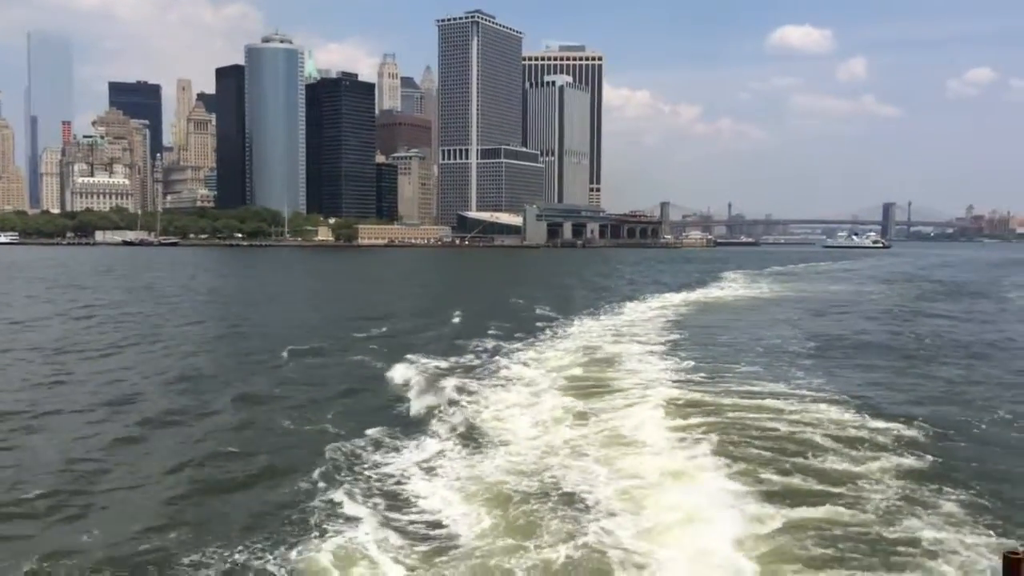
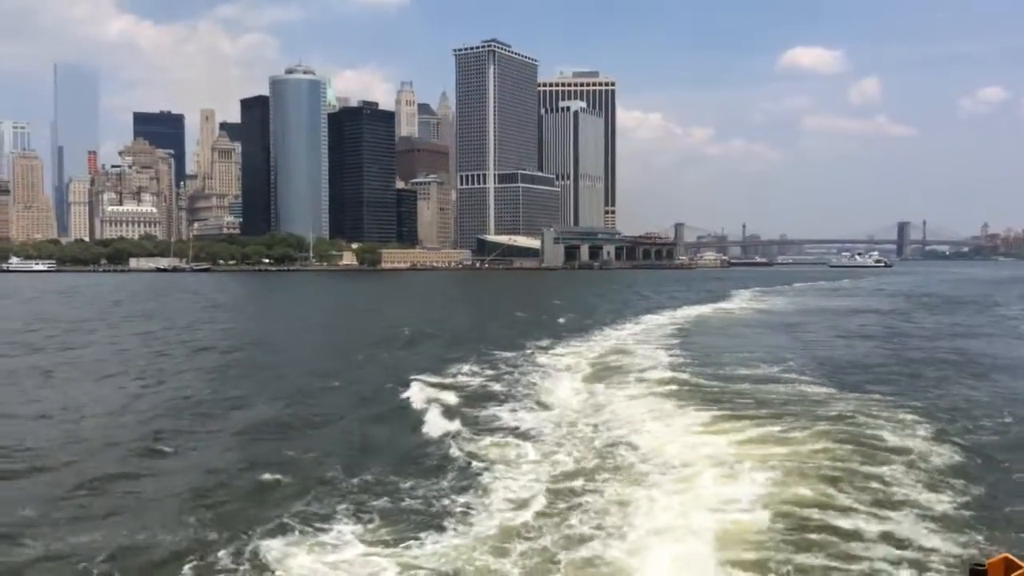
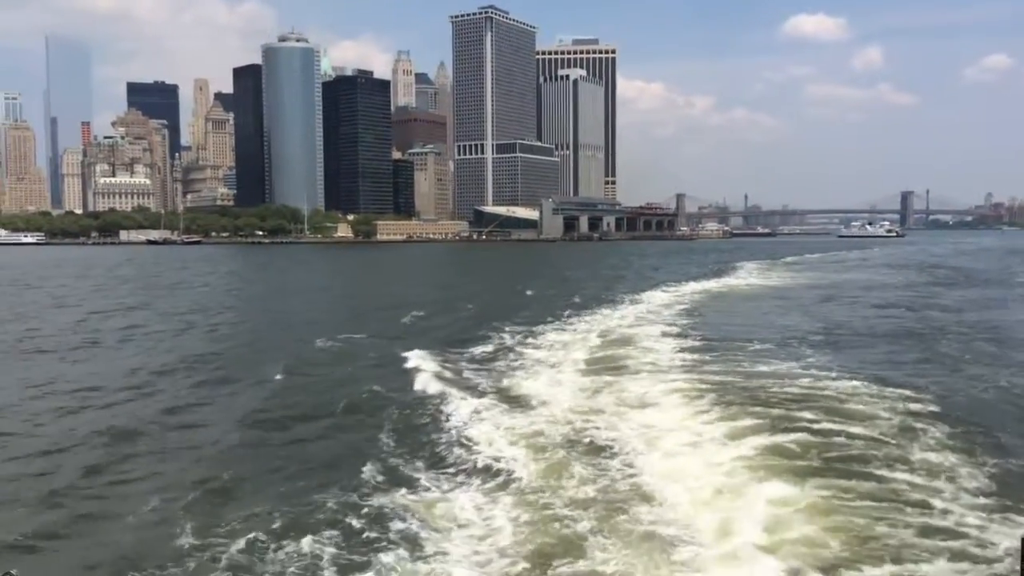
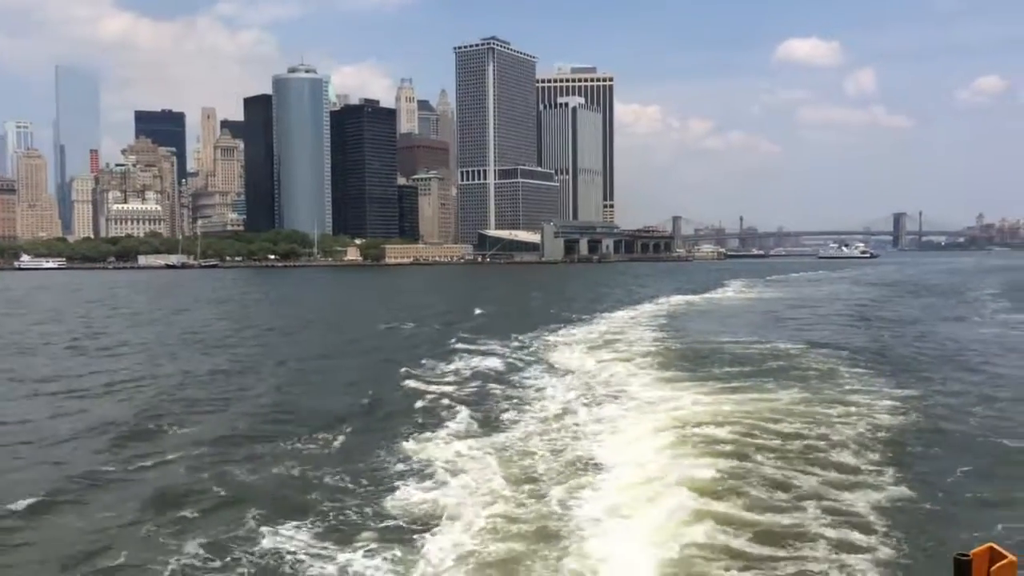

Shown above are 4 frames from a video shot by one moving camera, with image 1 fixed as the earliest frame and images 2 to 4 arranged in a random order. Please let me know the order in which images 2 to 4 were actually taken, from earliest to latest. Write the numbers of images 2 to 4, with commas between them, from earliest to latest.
3, 2, 4
